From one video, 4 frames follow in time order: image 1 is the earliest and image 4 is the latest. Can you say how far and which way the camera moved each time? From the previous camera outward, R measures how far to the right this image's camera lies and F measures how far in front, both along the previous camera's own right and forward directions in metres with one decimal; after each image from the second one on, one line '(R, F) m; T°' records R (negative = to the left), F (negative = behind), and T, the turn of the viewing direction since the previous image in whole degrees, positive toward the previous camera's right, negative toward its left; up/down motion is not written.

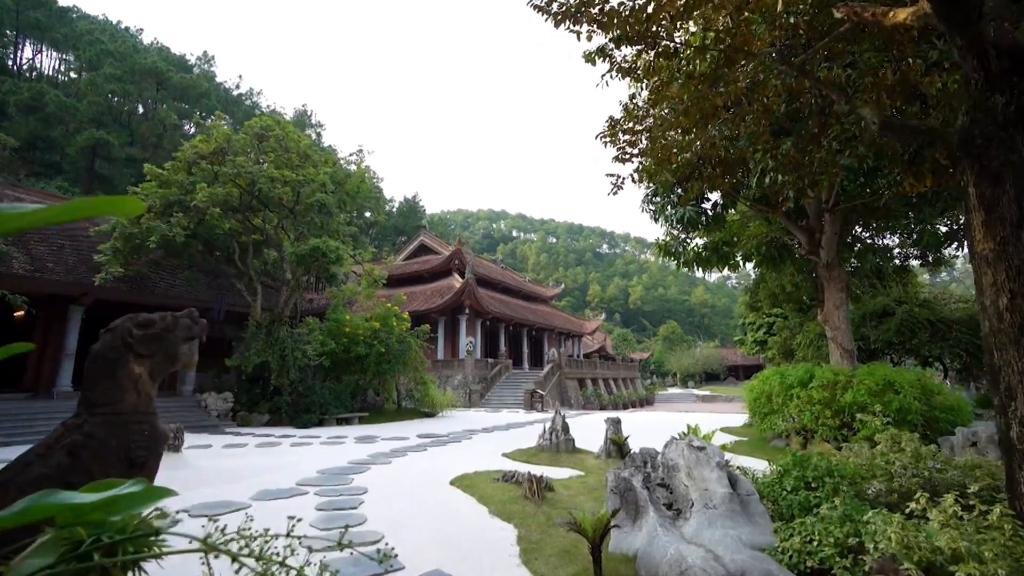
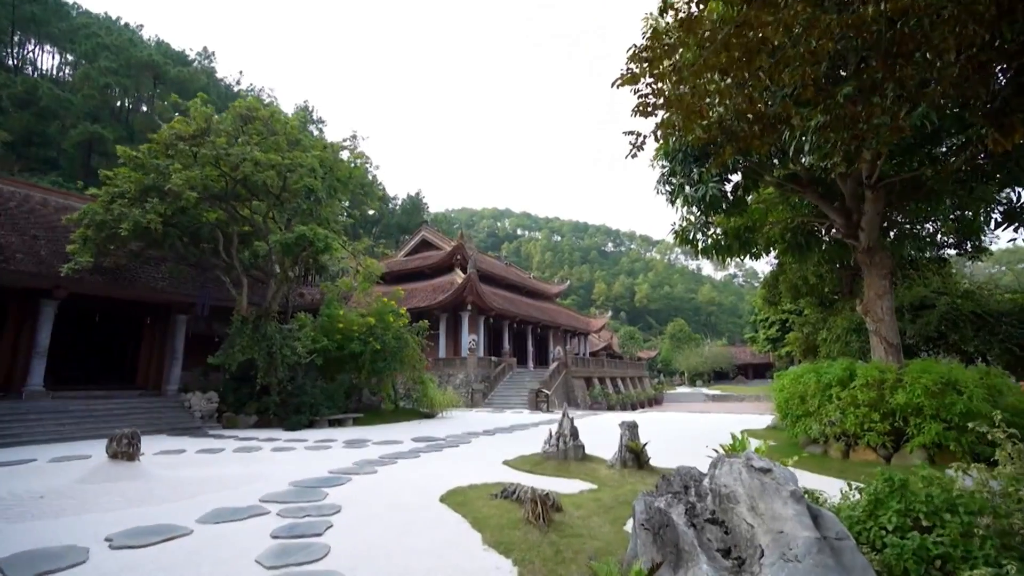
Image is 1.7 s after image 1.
(0.0, +0.8) m; -1°
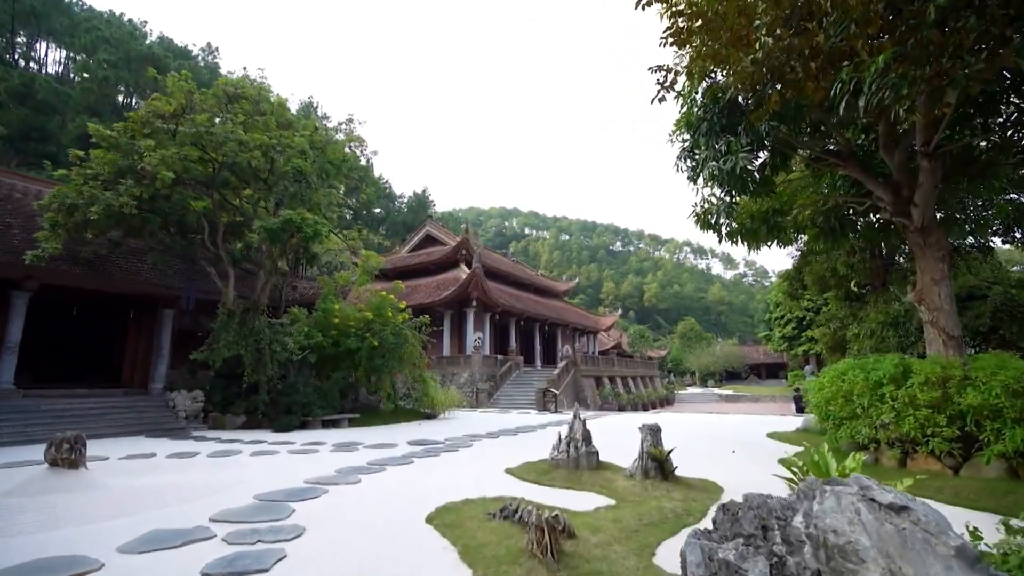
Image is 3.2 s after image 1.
(0.0, +0.8) m; -1°
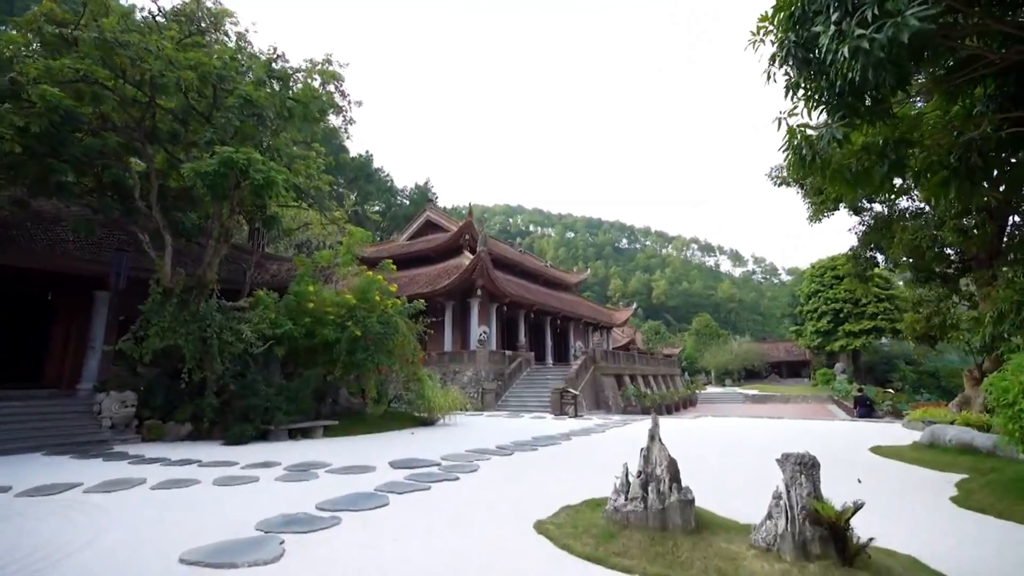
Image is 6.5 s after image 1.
(-0.2, +2.3) m; 0°
